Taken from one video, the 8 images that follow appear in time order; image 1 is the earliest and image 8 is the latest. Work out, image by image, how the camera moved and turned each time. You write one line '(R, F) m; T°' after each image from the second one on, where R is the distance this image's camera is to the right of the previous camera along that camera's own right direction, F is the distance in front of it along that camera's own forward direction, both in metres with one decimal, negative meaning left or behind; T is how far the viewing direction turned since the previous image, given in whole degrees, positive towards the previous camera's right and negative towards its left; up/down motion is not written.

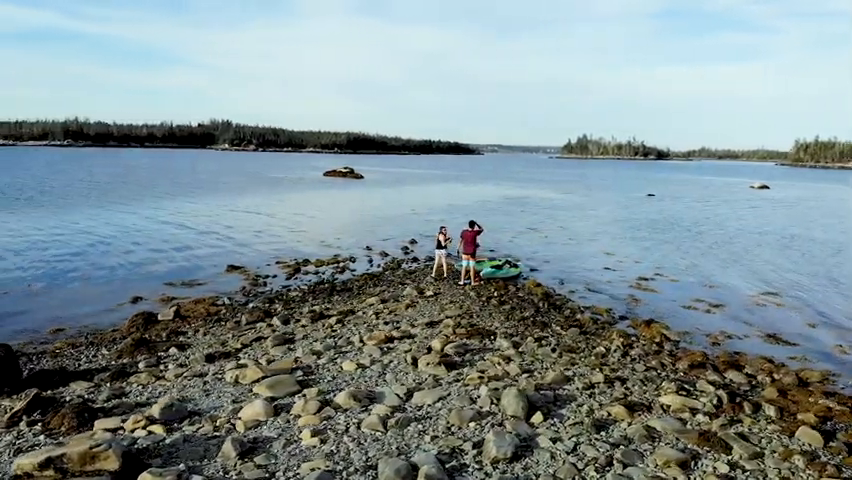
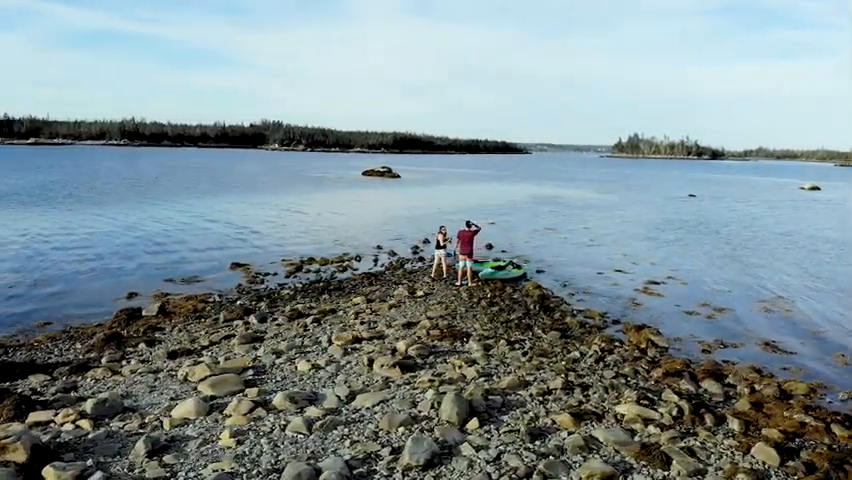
(+1.9, +0.3) m; -4°
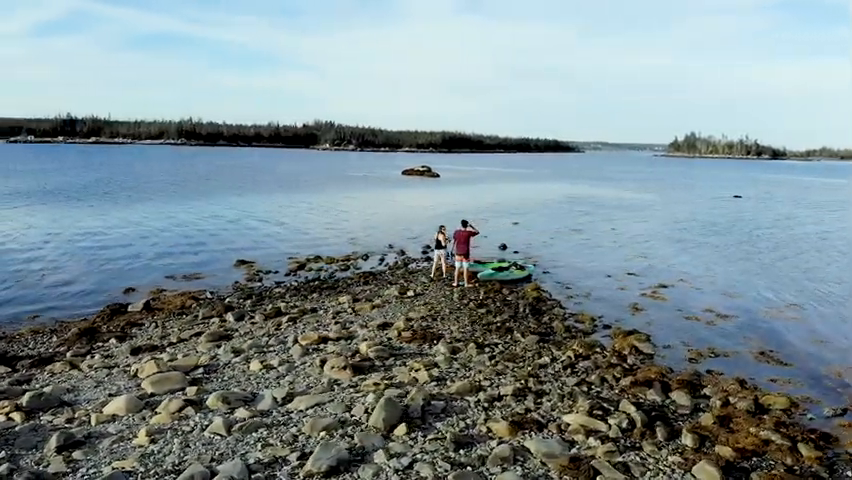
(+2.0, +0.4) m; -4°
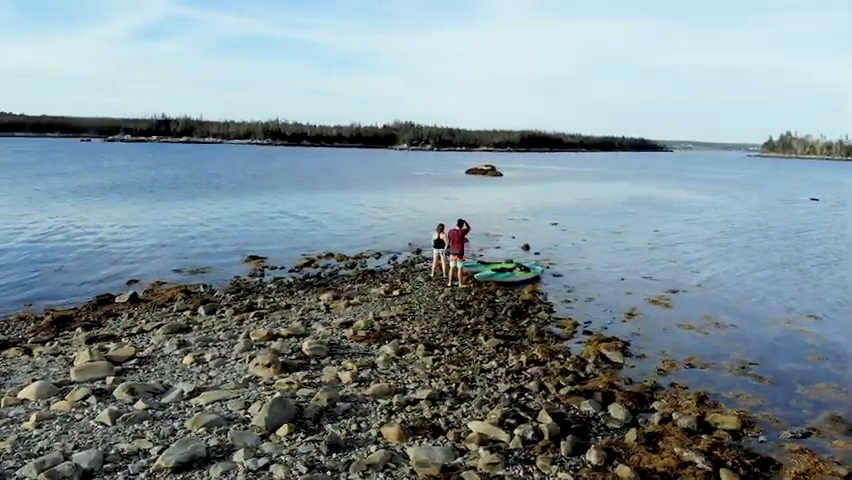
(+3.1, +0.5) m; -7°
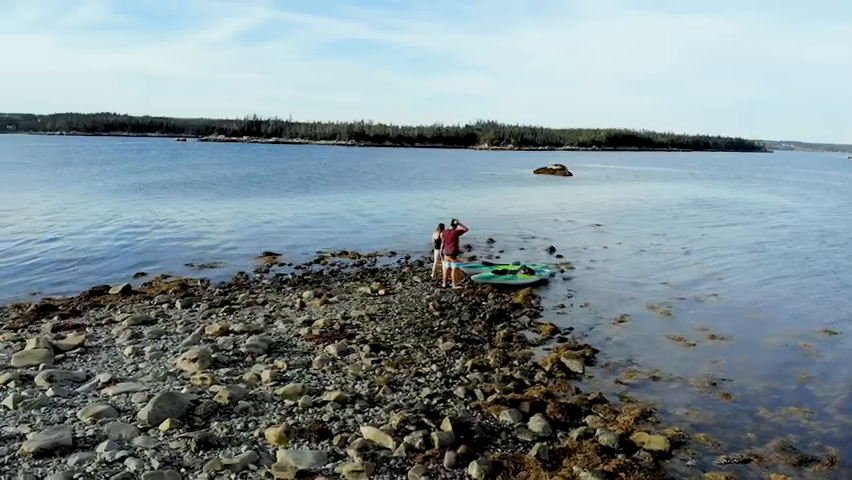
(+3.2, +0.5) m; -7°
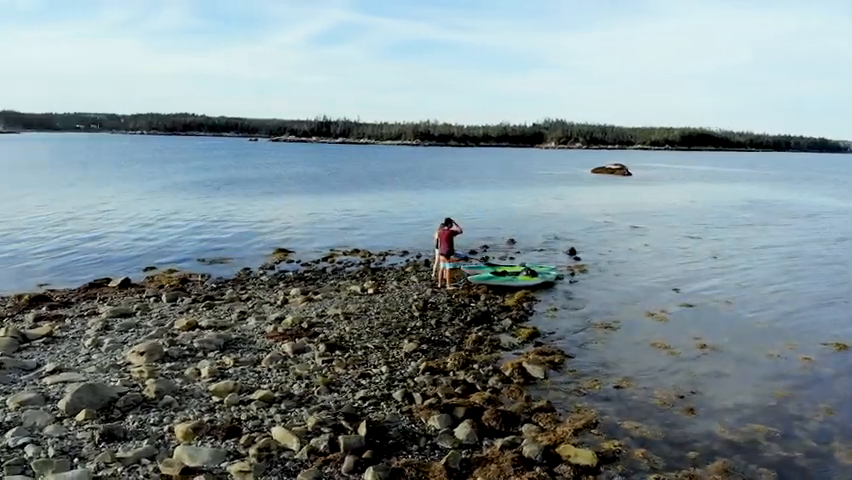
(+2.5, +0.4) m; -6°
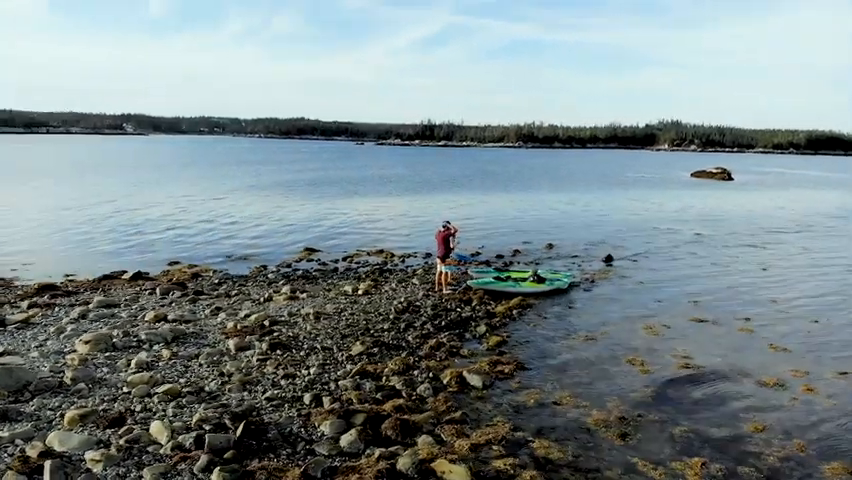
(+3.8, +0.6) m; -9°
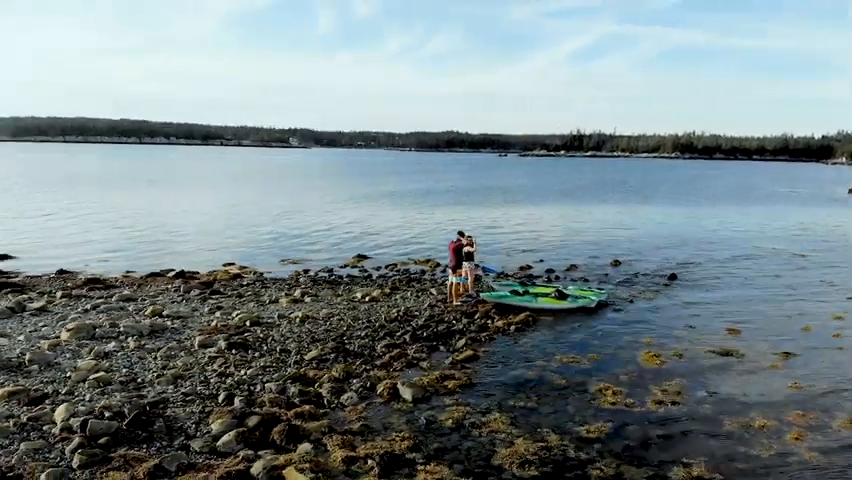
(+4.6, +0.7) m; -13°
